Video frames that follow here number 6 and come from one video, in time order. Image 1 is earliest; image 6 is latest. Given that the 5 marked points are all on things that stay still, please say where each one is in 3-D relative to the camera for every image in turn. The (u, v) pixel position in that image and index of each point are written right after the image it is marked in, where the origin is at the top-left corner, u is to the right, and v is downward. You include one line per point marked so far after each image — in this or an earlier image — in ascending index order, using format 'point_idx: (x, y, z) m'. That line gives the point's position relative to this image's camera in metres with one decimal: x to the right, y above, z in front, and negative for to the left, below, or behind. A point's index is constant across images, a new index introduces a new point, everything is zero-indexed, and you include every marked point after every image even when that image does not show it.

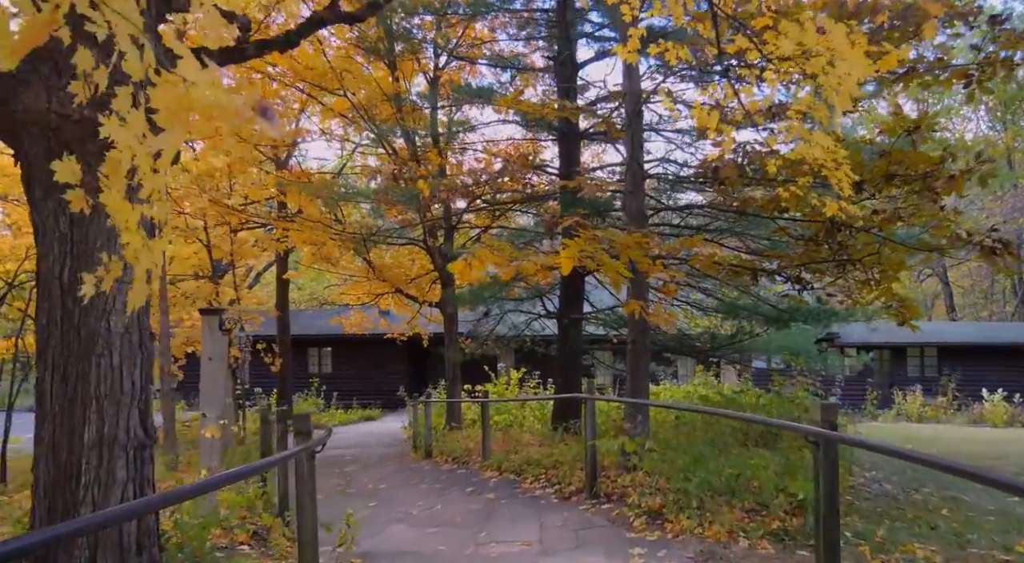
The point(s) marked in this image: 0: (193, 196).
0: (-4.7, +1.2, +12.3) m
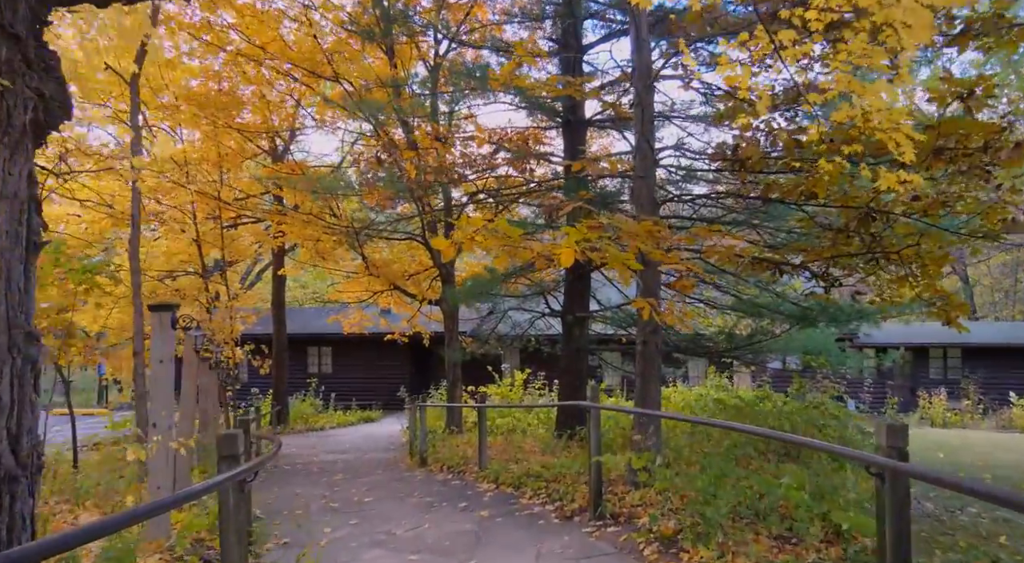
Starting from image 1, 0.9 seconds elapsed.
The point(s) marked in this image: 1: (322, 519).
0: (-4.7, +1.3, +11.7) m
1: (-1.4, -1.7, +5.9) m
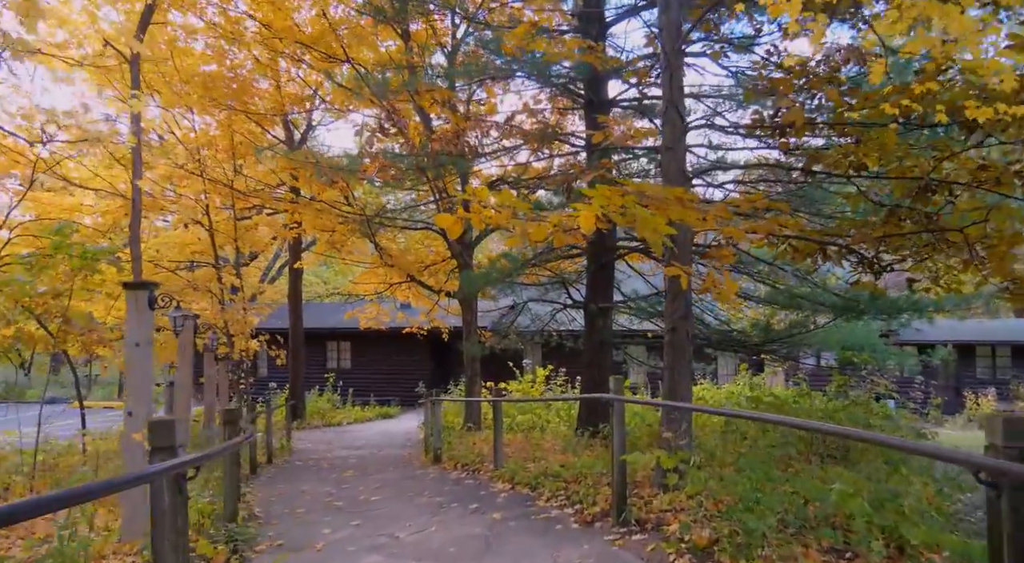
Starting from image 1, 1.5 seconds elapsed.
0: (-4.4, +1.4, +11.4) m
1: (-1.3, -1.6, +5.5) m
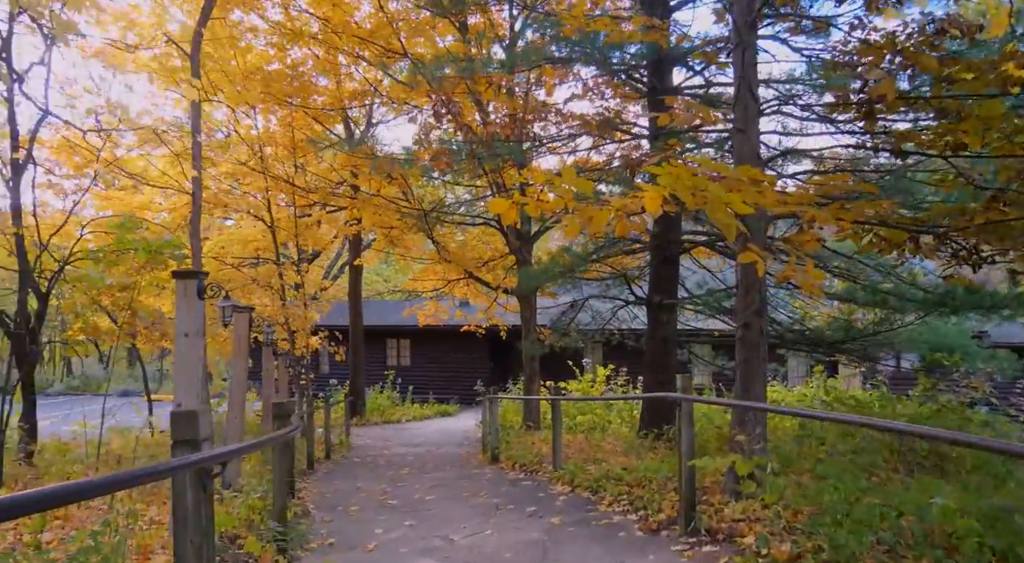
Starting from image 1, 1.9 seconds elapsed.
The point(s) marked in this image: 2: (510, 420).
0: (-3.5, +1.5, +11.4) m
1: (-0.9, -1.5, +5.3) m
2: (0.0, -2.0, +12.0) m
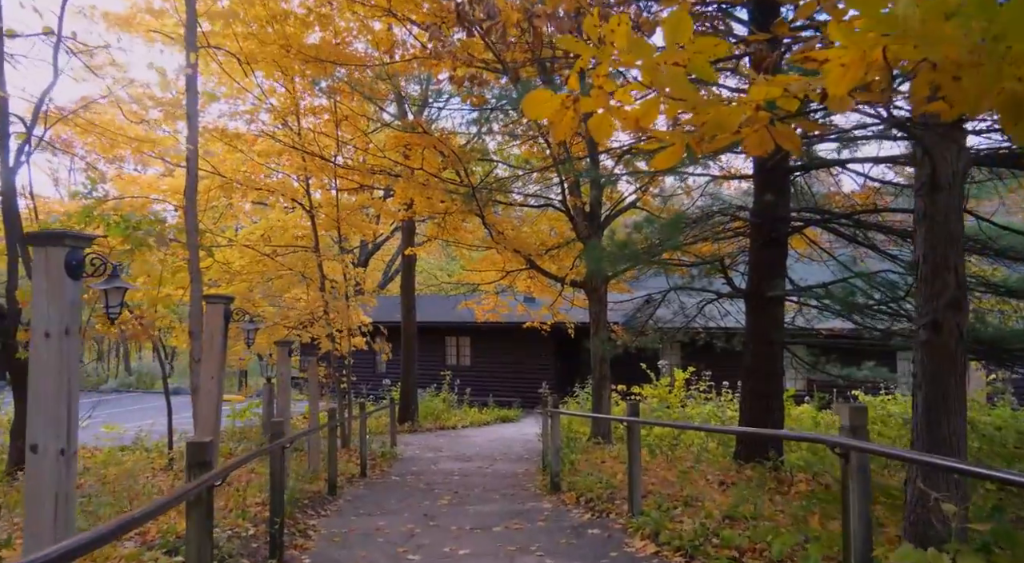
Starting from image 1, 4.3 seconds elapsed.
0: (-2.7, +1.6, +10.2) m
1: (-0.6, -1.4, +3.9) m
2: (+0.8, -1.9, +10.5) m
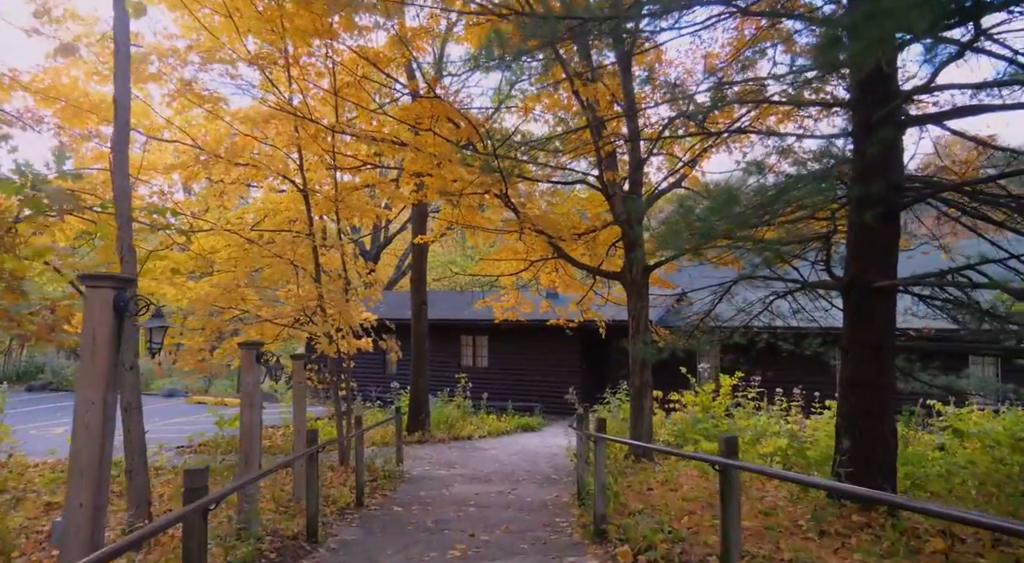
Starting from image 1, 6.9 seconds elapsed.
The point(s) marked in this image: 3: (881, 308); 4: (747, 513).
0: (-2.4, +1.7, +8.7) m
1: (-0.4, -1.3, +2.4) m
2: (+1.1, -1.8, +9.0) m
3: (+2.4, -0.2, +5.5) m
4: (+1.5, -1.4, +5.2) m
